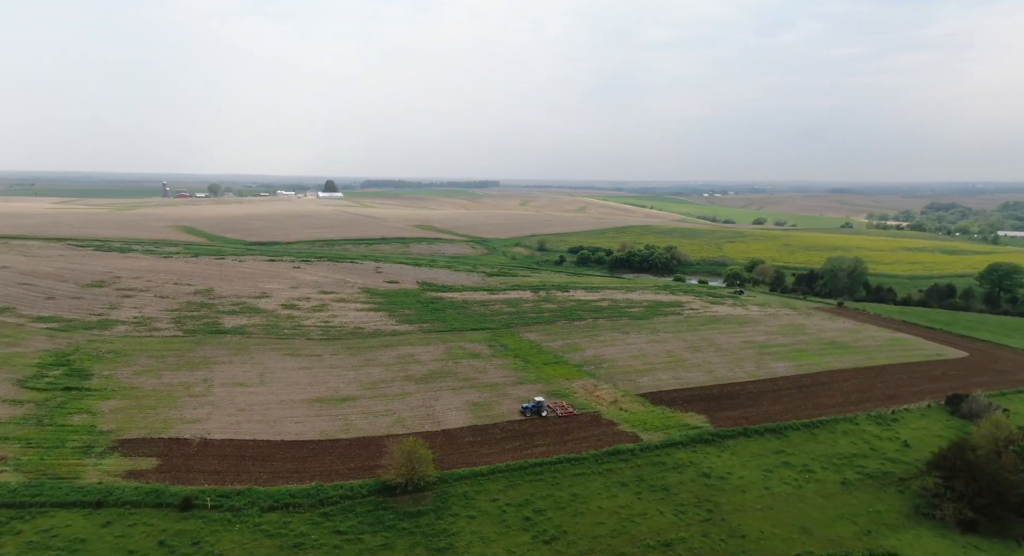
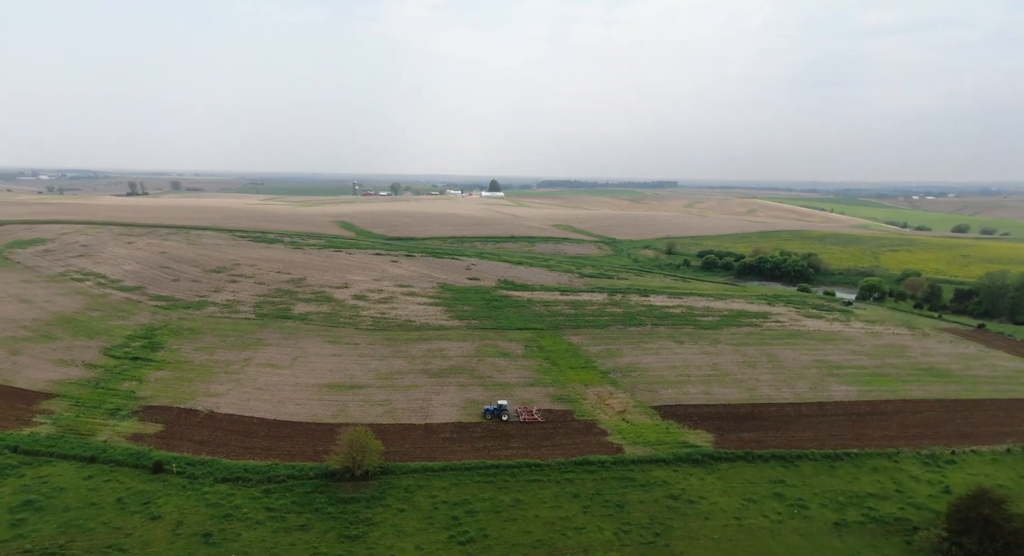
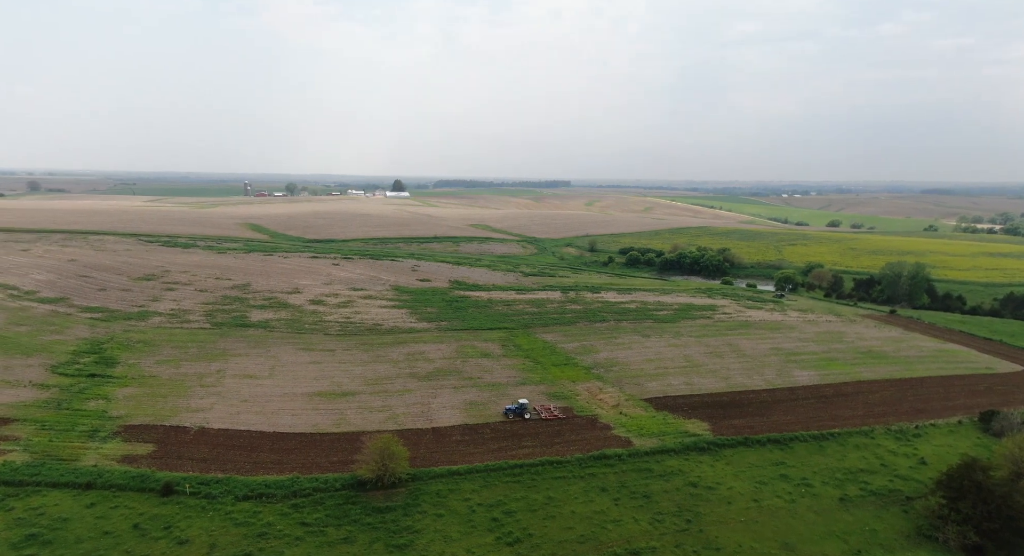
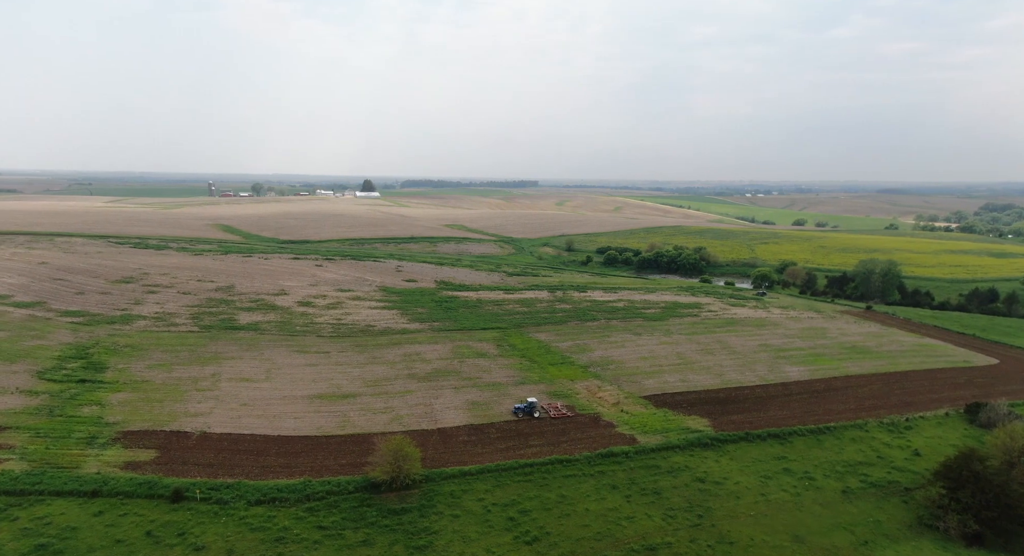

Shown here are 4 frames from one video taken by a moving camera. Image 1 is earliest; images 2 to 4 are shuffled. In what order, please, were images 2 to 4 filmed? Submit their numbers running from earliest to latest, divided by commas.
4, 3, 2
